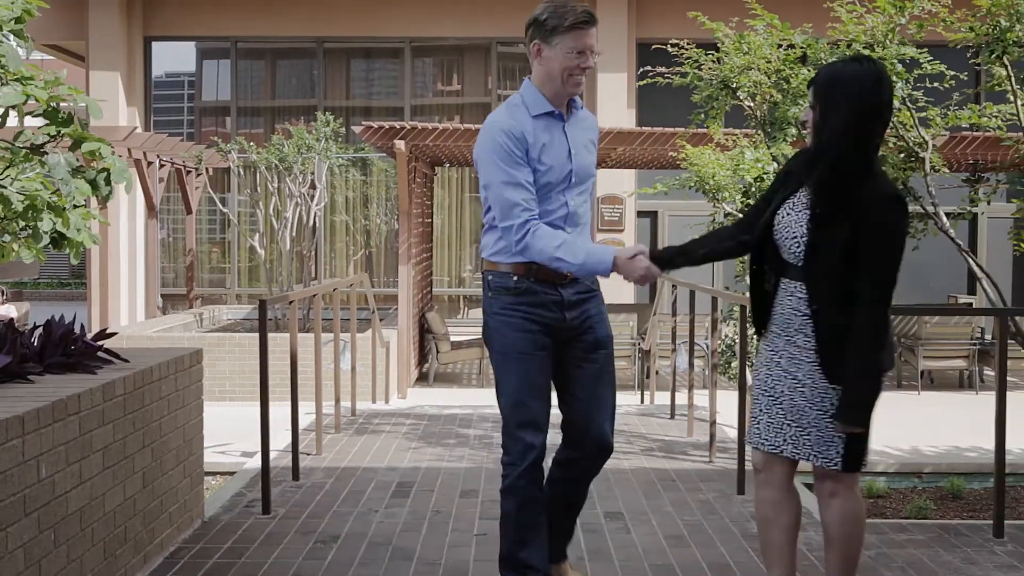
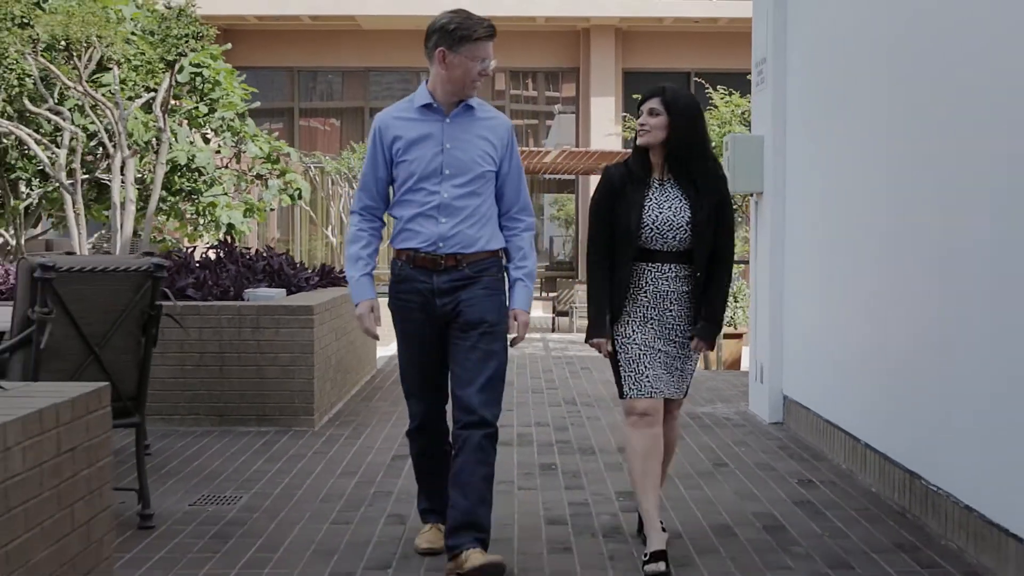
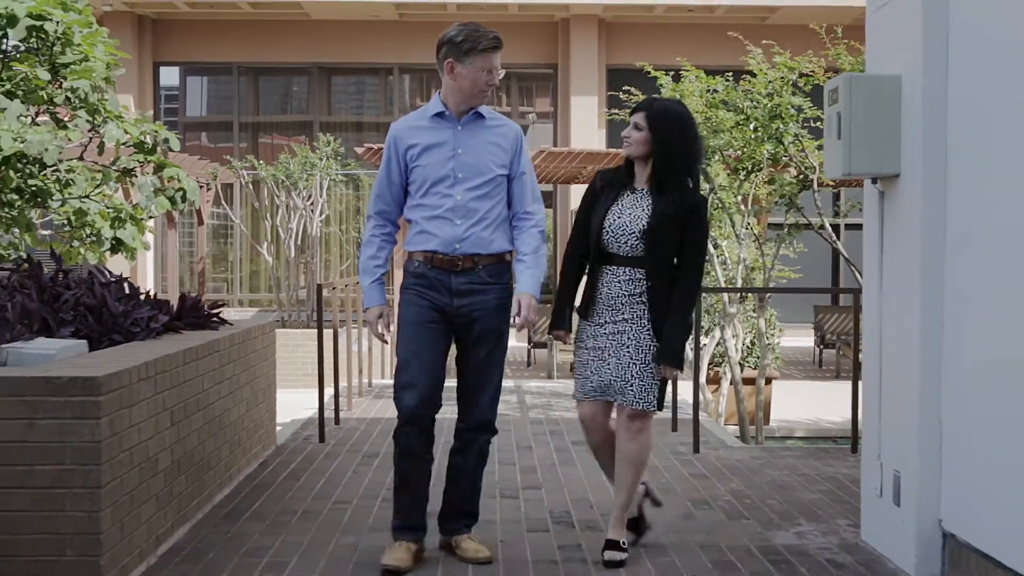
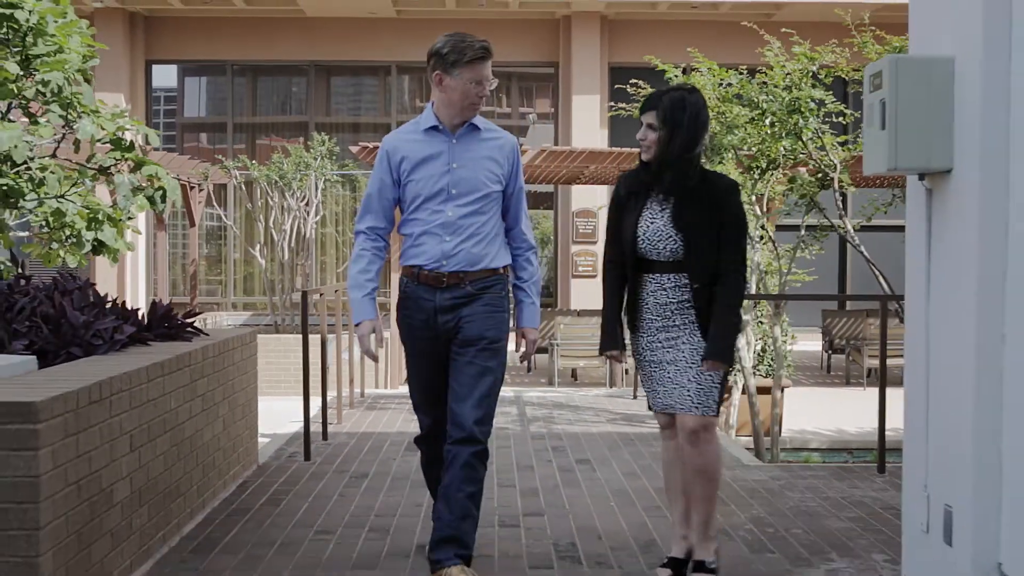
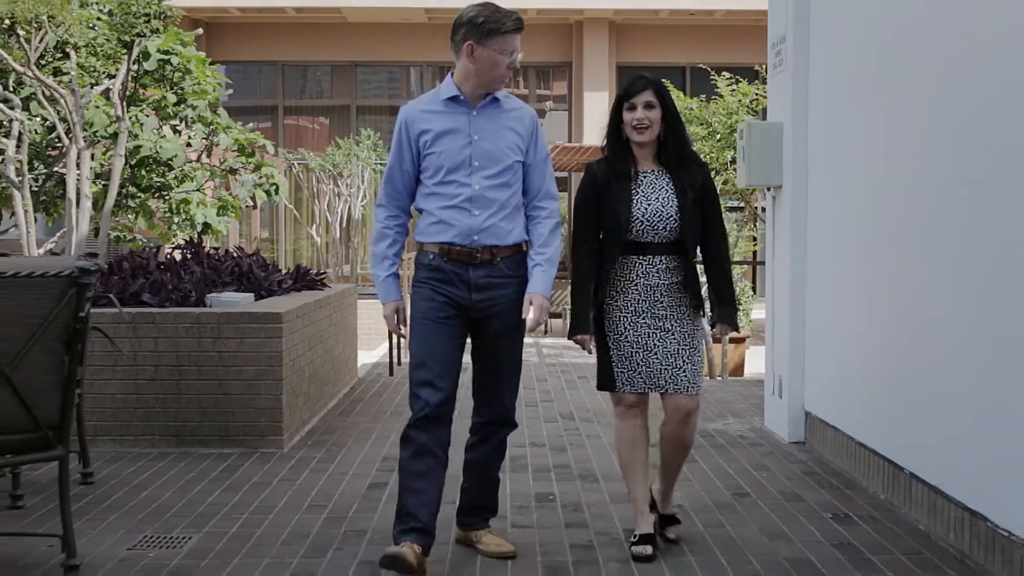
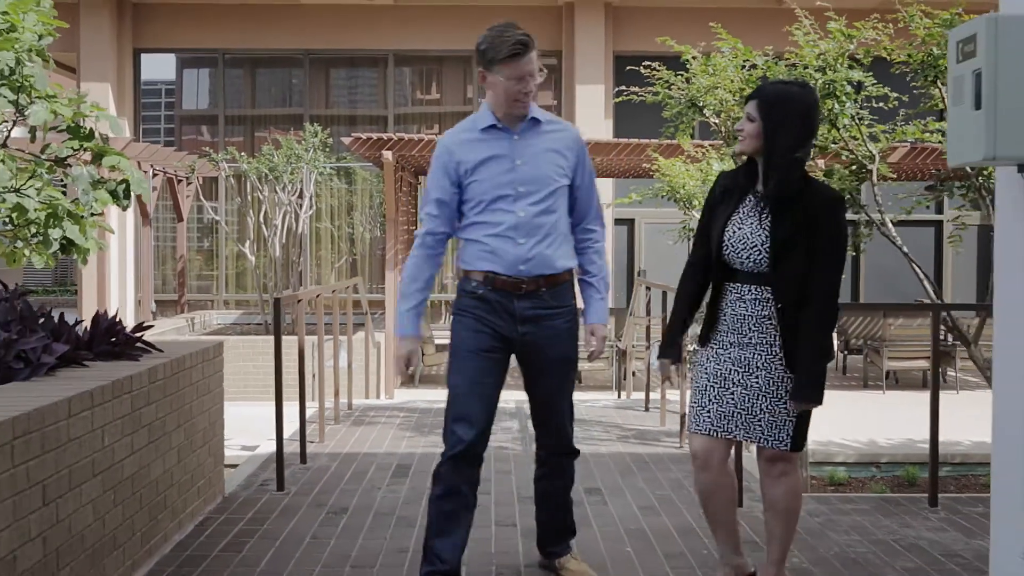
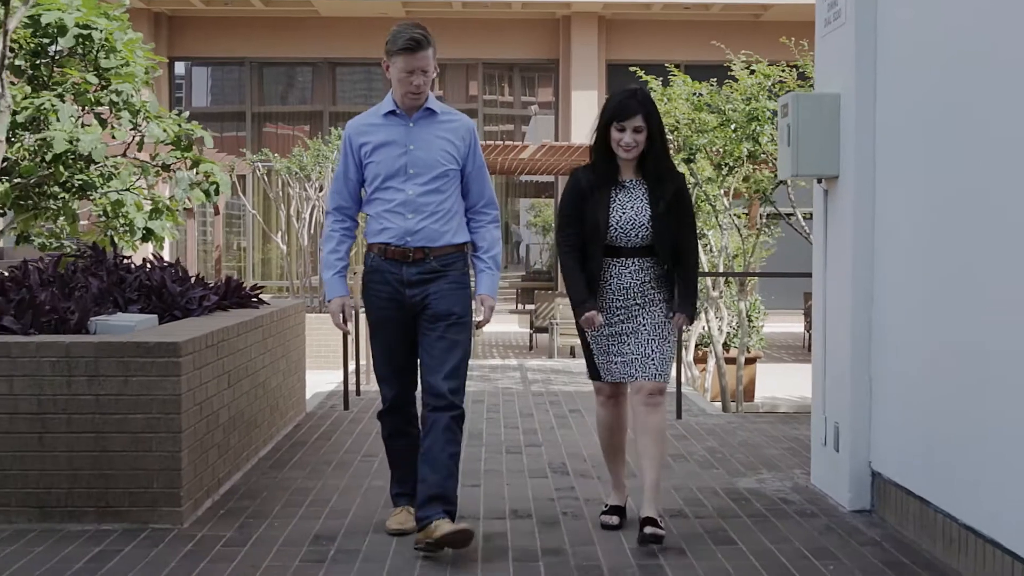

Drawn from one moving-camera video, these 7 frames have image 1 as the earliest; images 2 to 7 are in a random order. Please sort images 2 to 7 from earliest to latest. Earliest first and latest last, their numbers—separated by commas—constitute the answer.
6, 4, 3, 7, 5, 2
